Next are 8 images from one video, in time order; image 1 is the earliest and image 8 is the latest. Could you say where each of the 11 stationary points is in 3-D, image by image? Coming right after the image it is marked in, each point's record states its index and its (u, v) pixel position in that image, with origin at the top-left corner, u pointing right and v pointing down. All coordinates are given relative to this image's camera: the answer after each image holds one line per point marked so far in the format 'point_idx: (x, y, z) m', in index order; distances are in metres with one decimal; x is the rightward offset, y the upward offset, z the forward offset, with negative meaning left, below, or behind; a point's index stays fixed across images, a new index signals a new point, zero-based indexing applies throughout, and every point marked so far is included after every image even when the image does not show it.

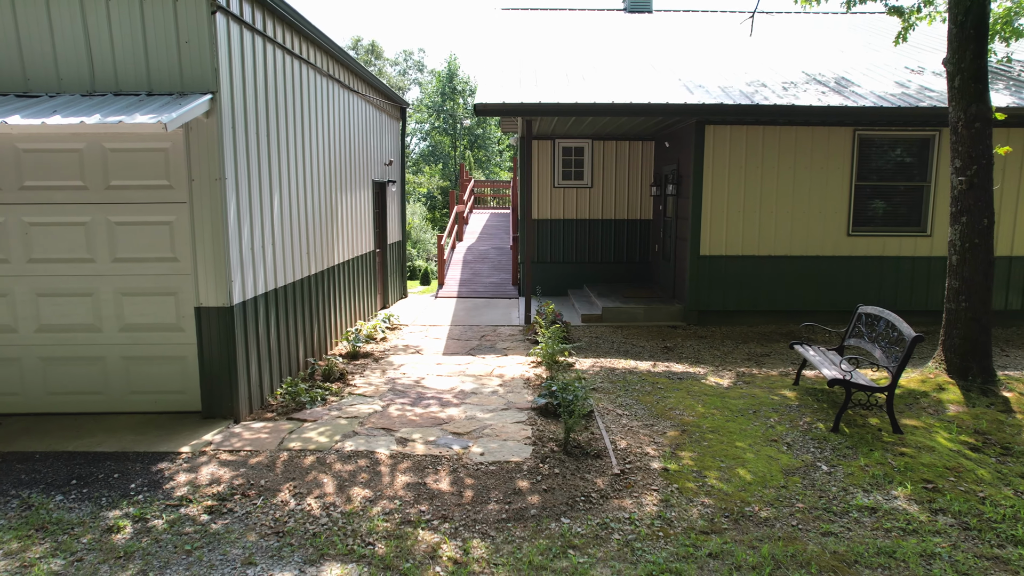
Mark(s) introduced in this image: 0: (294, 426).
0: (-1.5, -0.9, +4.5) m
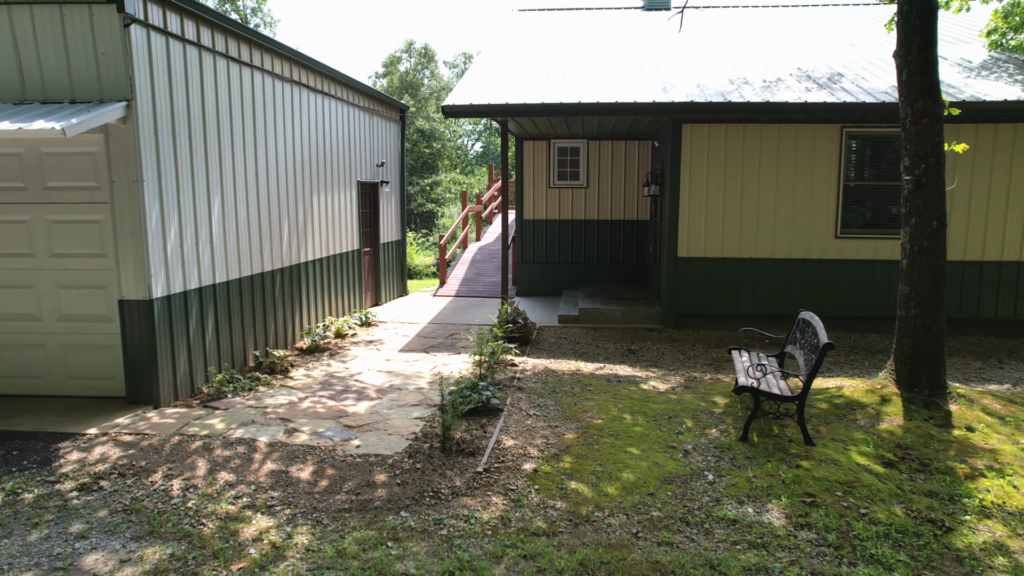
0: (-2.2, -0.9, +4.8) m
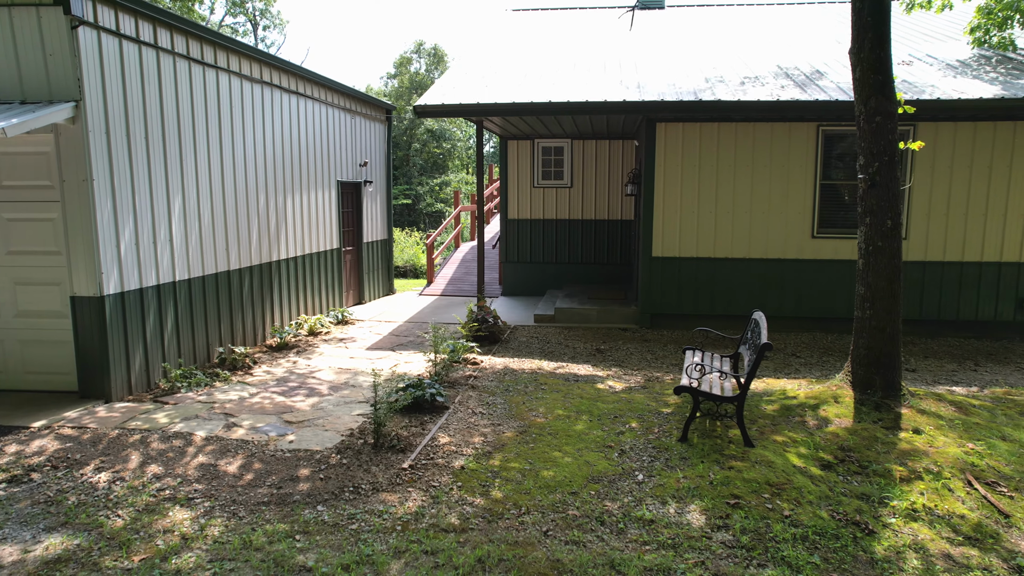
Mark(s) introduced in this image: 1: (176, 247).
0: (-2.7, -0.9, +4.8) m
1: (-3.0, +0.4, +5.8) m
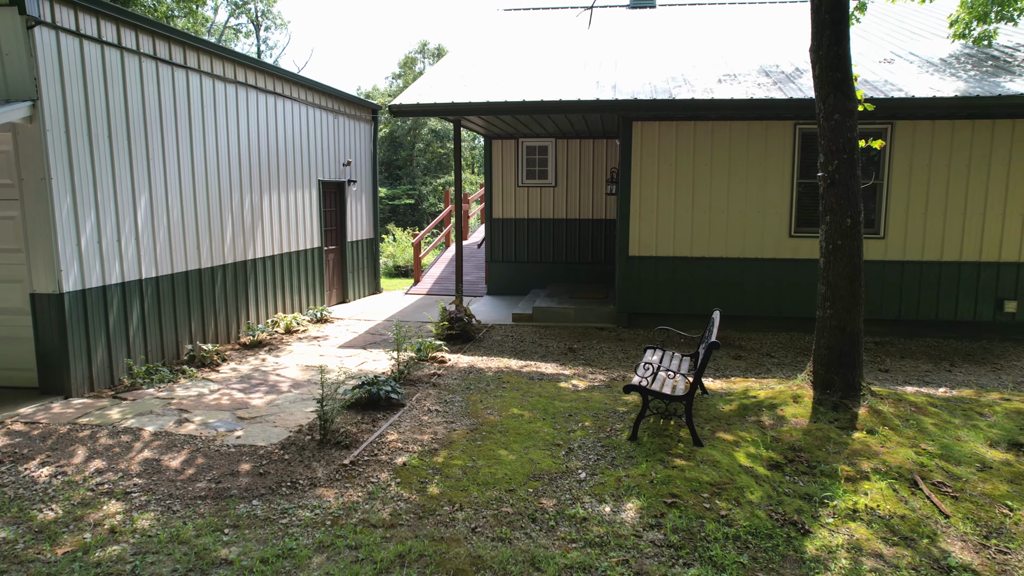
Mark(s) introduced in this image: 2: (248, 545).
0: (-3.0, -0.9, +4.9) m
1: (-3.3, +0.4, +5.9) m
2: (-1.3, -1.3, +3.2) m
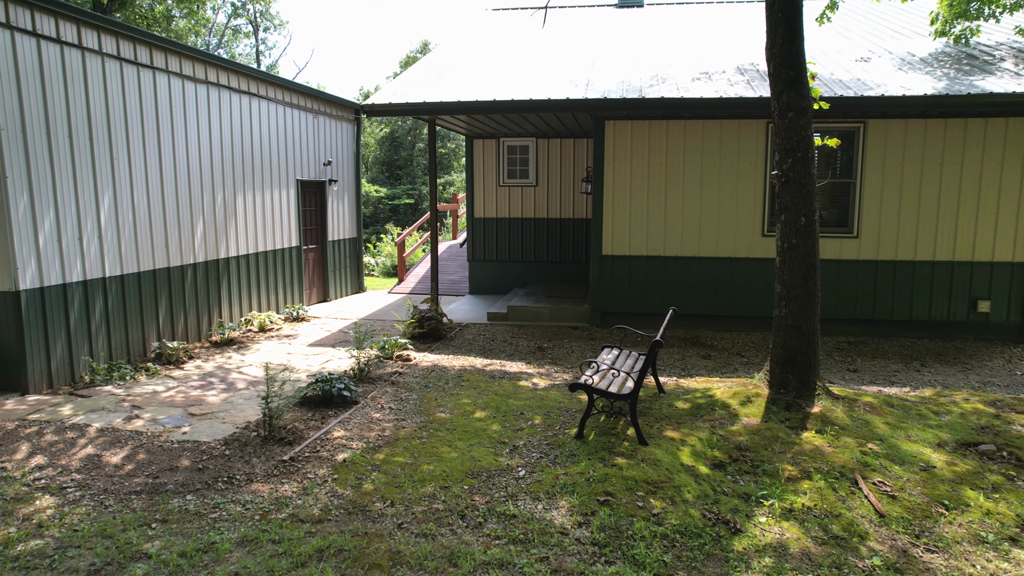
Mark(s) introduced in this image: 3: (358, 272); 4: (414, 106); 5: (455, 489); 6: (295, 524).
0: (-3.4, -0.8, +4.9) m
1: (-3.6, +0.4, +5.9) m
2: (-1.7, -1.2, +3.2) m
3: (-2.6, +0.3, +11.3) m
4: (-1.2, +2.2, +7.9) m
5: (-0.3, -1.2, +3.9) m
6: (-1.1, -1.2, +3.5) m
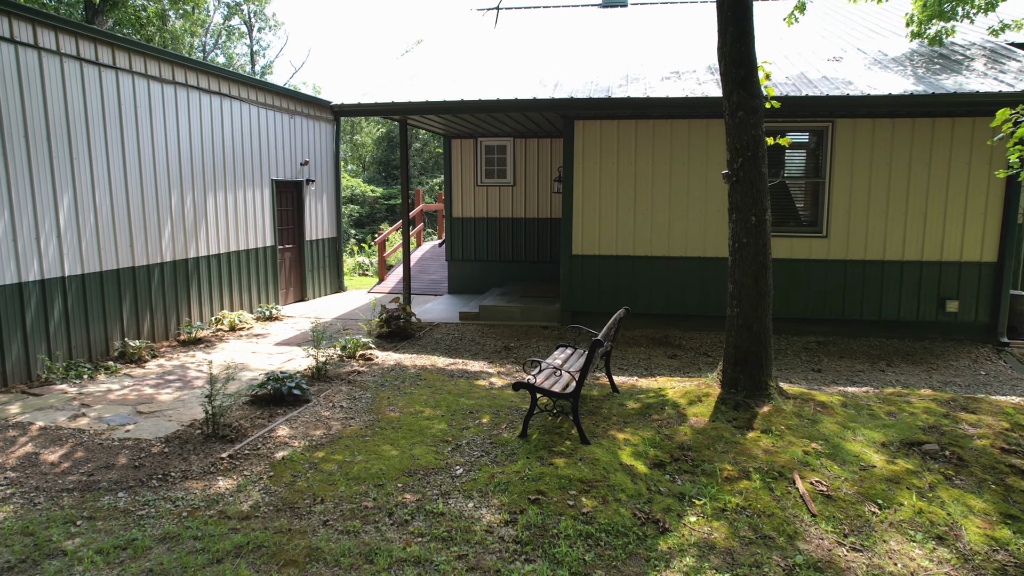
0: (-3.8, -0.8, +5.0) m
1: (-4.0, +0.4, +6.0) m
2: (-2.1, -1.2, +3.3) m
3: (-3.0, +0.3, +11.3) m
4: (-1.5, +2.2, +8.0) m
5: (-0.7, -1.2, +3.9) m
6: (-1.5, -1.2, +3.5) m
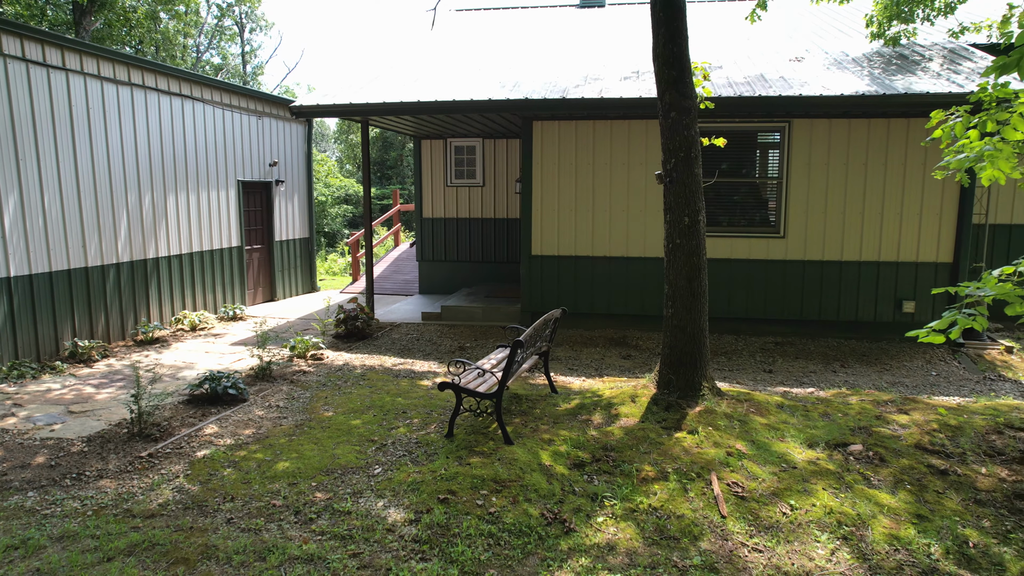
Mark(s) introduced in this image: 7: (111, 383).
0: (-4.3, -0.8, +5.0) m
1: (-4.5, +0.4, +6.0) m
2: (-2.6, -1.2, +3.3) m
3: (-3.5, +0.3, +11.4) m
4: (-2.0, +2.2, +8.0) m
5: (-1.2, -1.2, +3.9) m
6: (-2.0, -1.2, +3.5) m
7: (-3.4, -0.8, +5.6) m
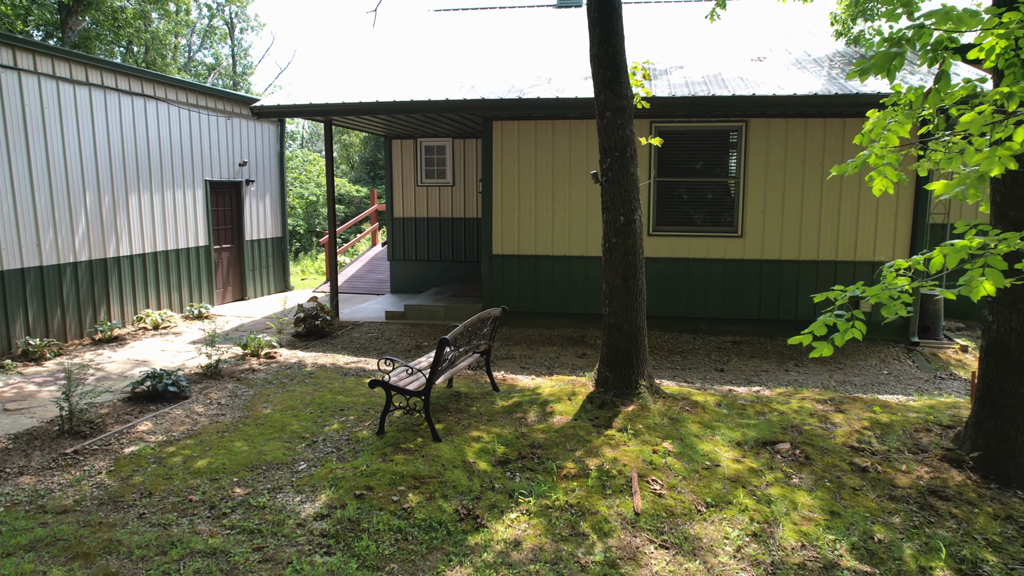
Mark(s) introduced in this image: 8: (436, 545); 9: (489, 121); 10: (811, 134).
0: (-4.8, -0.8, +5.0) m
1: (-5.0, +0.4, +6.0) m
2: (-3.1, -1.2, +3.3) m
3: (-3.9, +0.3, +11.4) m
4: (-2.5, +2.2, +8.0) m
5: (-1.7, -1.2, +3.9) m
6: (-2.5, -1.2, +3.5) m
7: (-3.9, -0.8, +5.6) m
8: (-0.4, -1.3, +3.5) m
9: (-0.3, +2.0, +8.0) m
10: (+3.4, +1.7, +7.5) m
